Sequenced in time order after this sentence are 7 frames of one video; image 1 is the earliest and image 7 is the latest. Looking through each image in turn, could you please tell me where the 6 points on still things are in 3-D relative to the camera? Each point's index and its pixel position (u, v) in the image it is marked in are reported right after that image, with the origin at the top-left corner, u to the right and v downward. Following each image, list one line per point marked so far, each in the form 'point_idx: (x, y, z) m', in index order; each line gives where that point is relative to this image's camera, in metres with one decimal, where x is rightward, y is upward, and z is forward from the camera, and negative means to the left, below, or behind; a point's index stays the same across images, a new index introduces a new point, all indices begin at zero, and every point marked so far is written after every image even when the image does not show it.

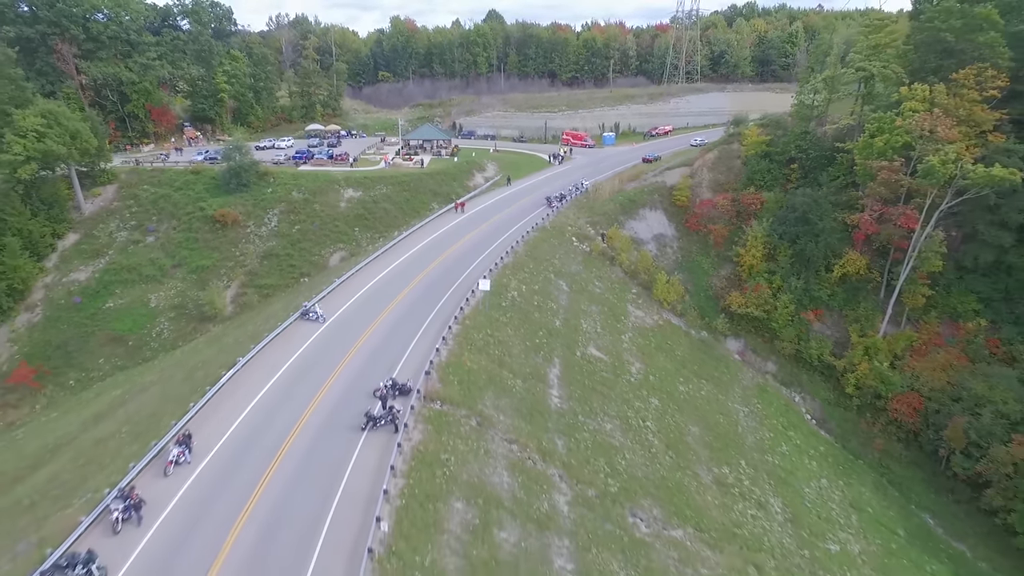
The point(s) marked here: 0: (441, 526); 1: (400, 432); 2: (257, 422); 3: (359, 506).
0: (-1.8, -6.2, +16.0) m
1: (-3.5, -4.3, +19.0) m
2: (-8.4, -4.2, +19.9) m
3: (-4.1, -5.7, +16.4) m
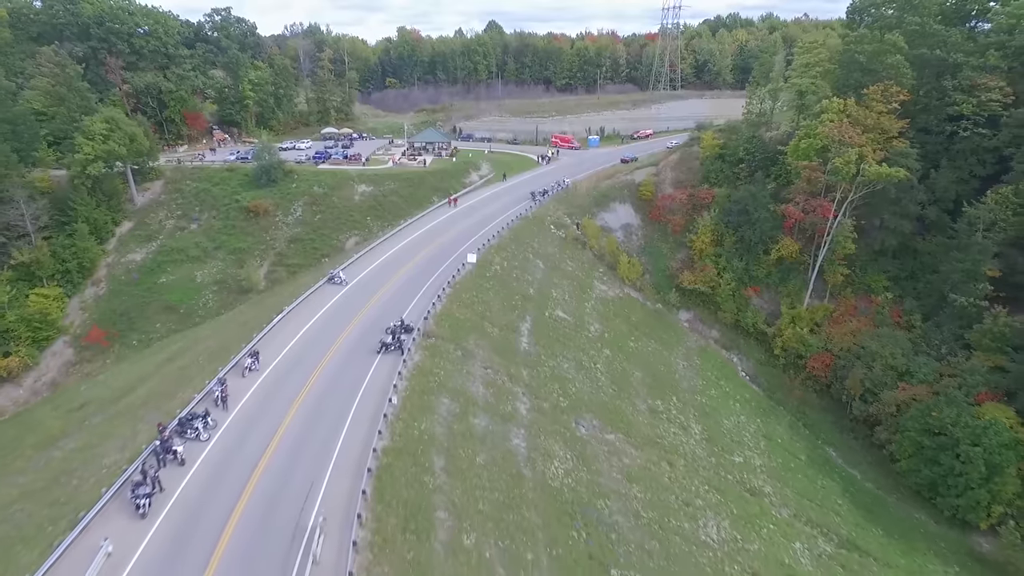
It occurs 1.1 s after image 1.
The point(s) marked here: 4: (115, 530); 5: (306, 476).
0: (-3.0, -4.6, +23.4) m
1: (-4.6, -2.7, +26.5) m
2: (-9.5, -2.6, +27.3) m
3: (-5.3, -4.1, +23.8) m
4: (-11.1, -6.6, +17.2) m
5: (-6.6, -5.7, +19.3) m
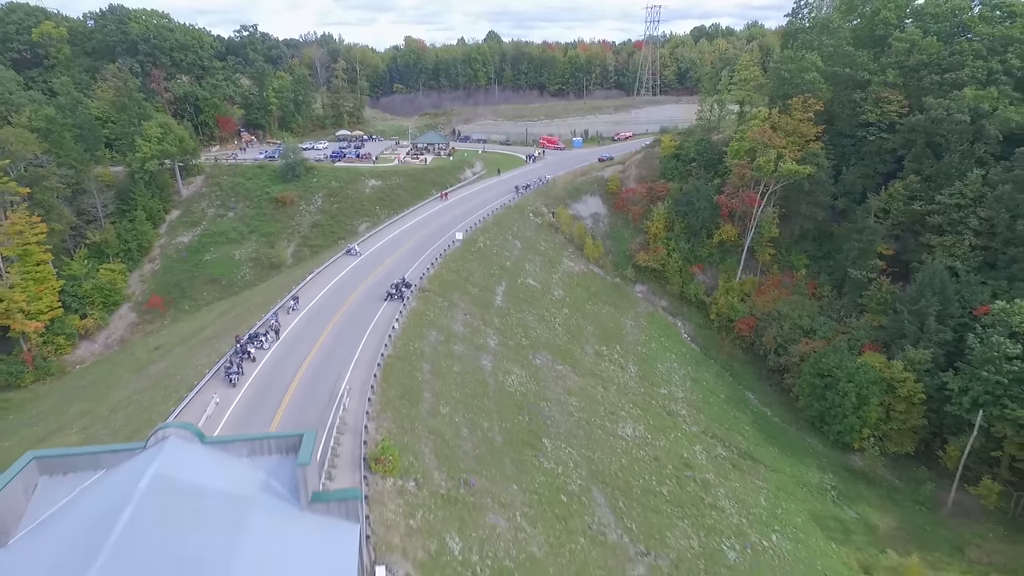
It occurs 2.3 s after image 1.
0: (-4.7, -2.5, +32.7) m
1: (-6.3, -0.6, +35.8) m
2: (-11.2, -0.5, +36.7) m
3: (-7.0, -2.0, +33.2) m
4: (-12.9, -4.5, +26.6) m
5: (-8.3, -3.6, +28.7) m
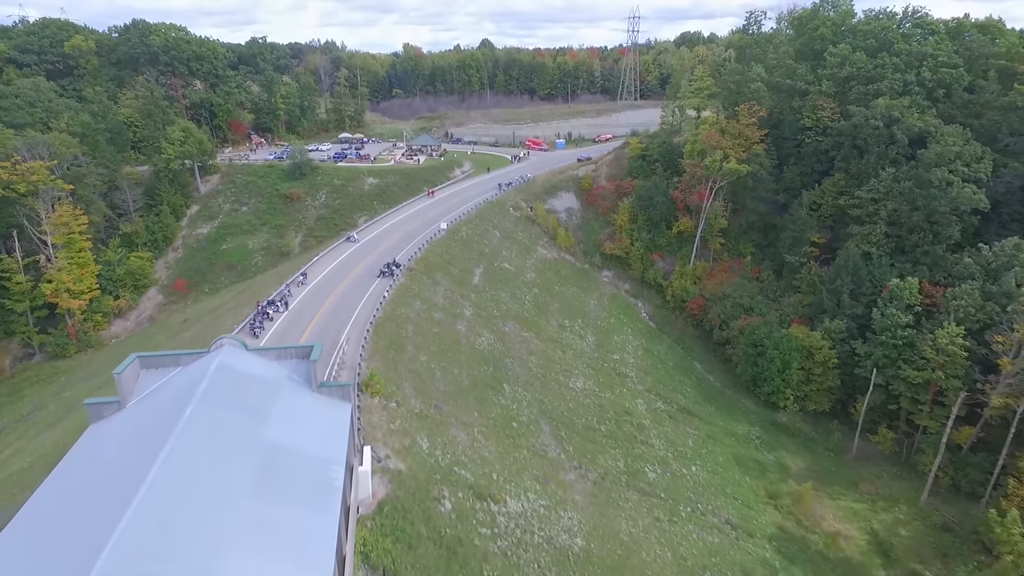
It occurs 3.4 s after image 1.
0: (-6.7, -1.0, +39.9) m
1: (-8.3, +0.9, +43.0) m
2: (-13.2, +1.0, +44.0) m
3: (-9.0, -0.5, +40.4) m
4: (-14.9, -3.0, +33.8) m
5: (-10.4, -2.1, +35.9) m
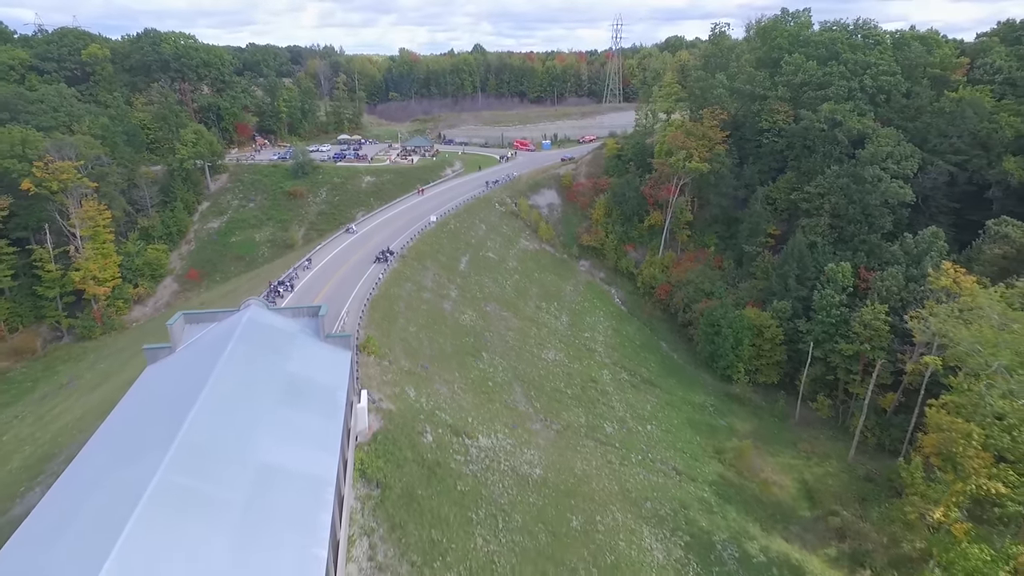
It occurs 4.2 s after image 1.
0: (-8.3, +0.3, +45.6) m
1: (-9.9, +2.1, +48.7) m
2: (-14.8, +2.2, +49.7) m
3: (-10.6, +0.8, +46.1) m
4: (-16.5, -1.8, +39.5) m
5: (-11.9, -0.8, +41.6) m
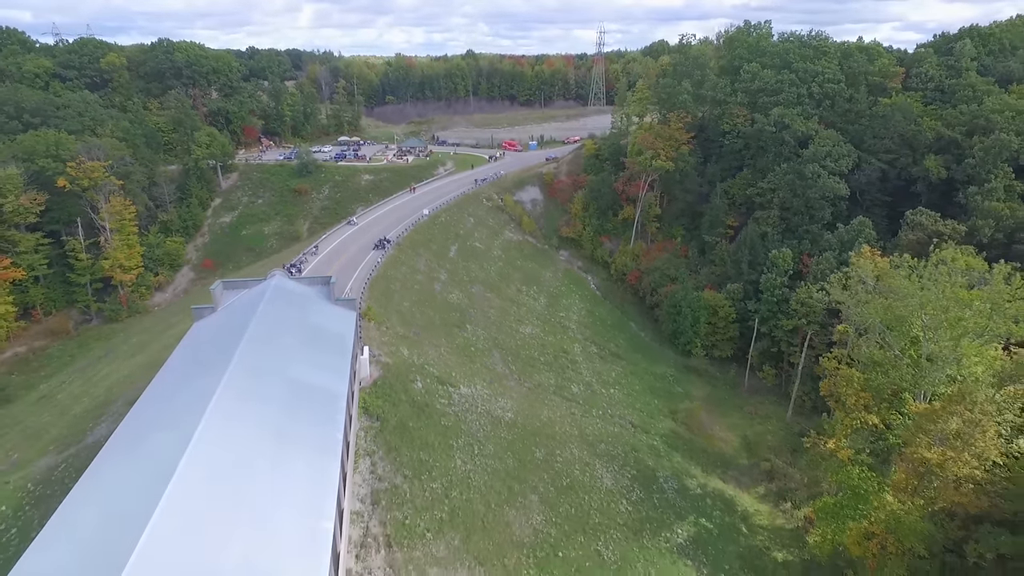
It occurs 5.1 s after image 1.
0: (-9.9, +1.7, +52.4) m
1: (-11.5, +3.6, +55.5) m
2: (-16.4, +3.7, +56.4) m
3: (-12.2, +2.3, +52.8) m
4: (-18.1, -0.3, +46.3) m
5: (-13.5, +0.6, +48.4) m
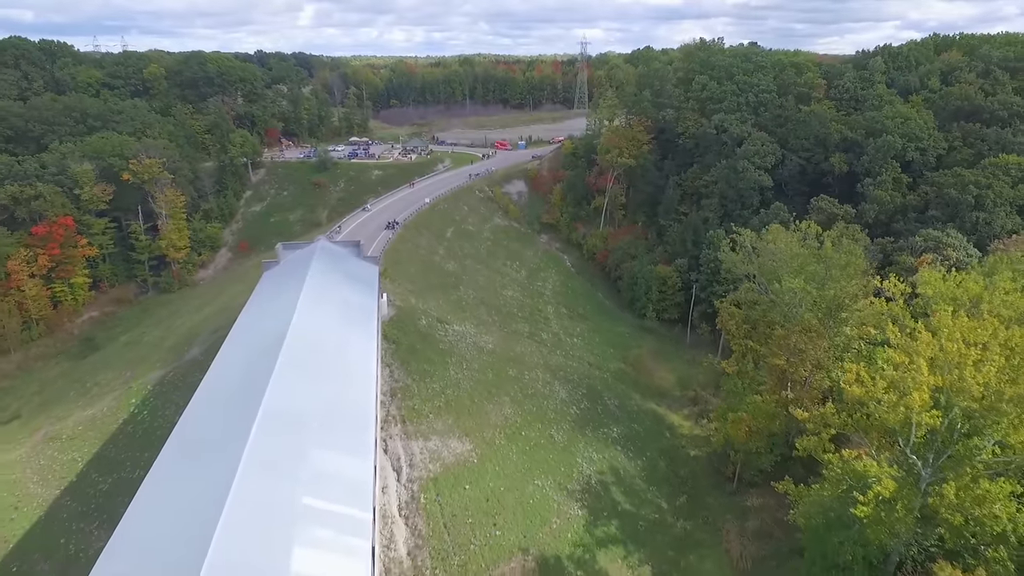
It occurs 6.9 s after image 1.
0: (-11.6, +4.8, +65.6) m
1: (-13.2, +6.7, +68.7) m
2: (-18.1, +6.8, +69.6) m
3: (-13.9, +5.3, +66.0) m
4: (-19.8, +2.7, +59.5) m
5: (-15.2, +3.7, +61.6) m
